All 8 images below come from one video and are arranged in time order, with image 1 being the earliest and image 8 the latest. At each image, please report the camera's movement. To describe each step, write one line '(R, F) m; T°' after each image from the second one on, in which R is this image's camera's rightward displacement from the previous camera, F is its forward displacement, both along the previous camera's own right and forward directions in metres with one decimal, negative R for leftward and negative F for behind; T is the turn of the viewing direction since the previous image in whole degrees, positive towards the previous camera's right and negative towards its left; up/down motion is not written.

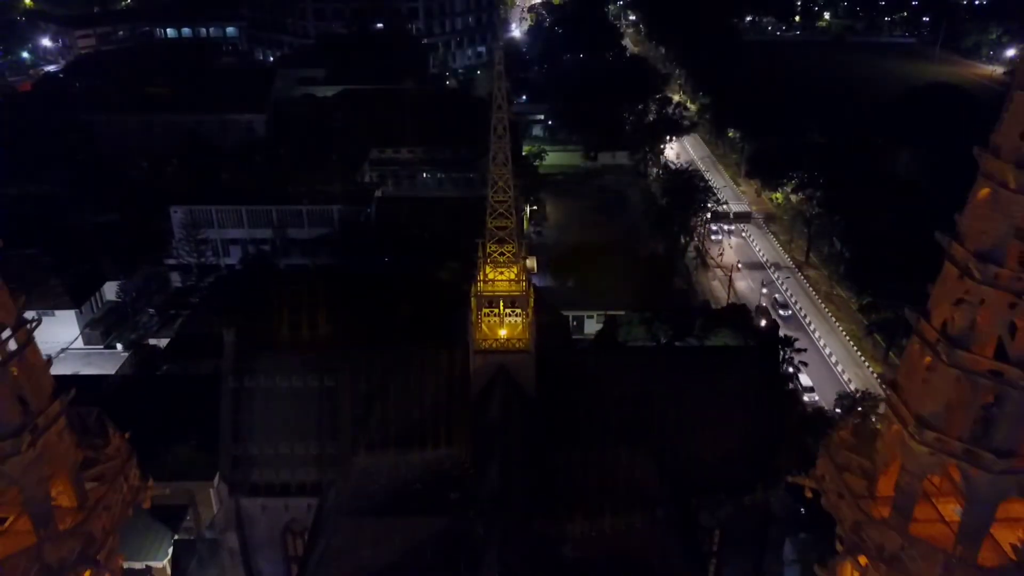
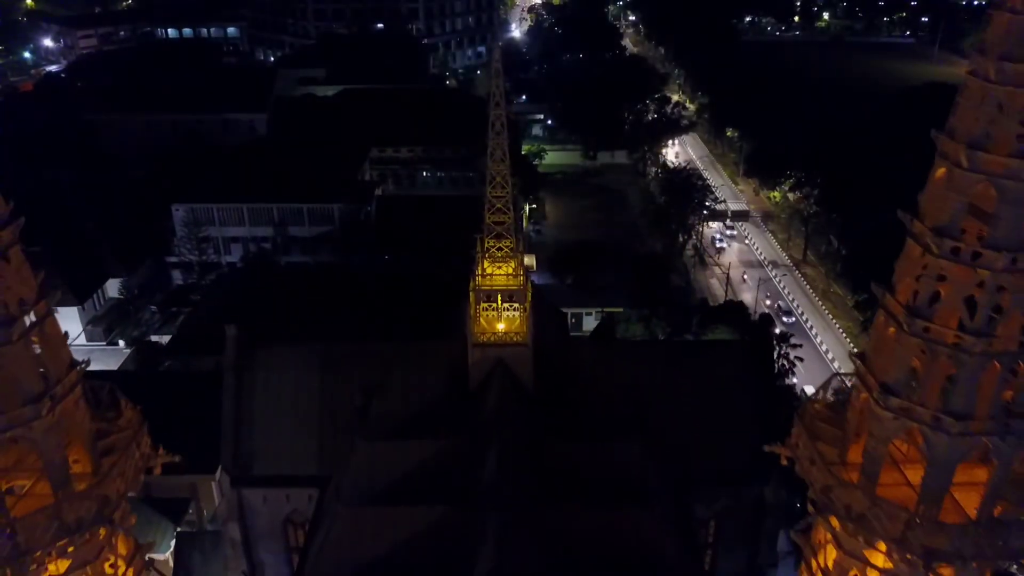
(+0.1, -0.3) m; 0°
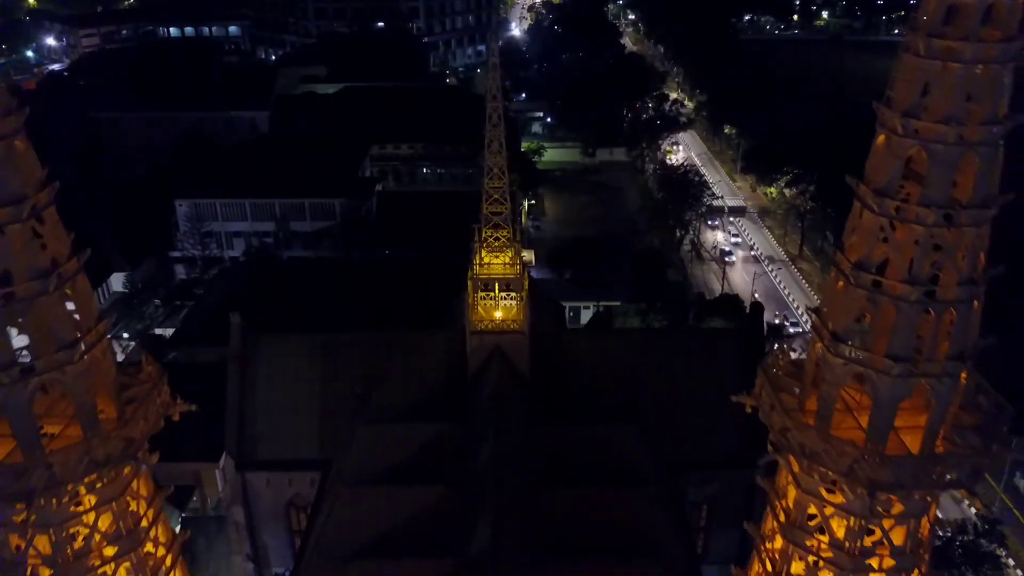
(+0.1, -0.5) m; 0°
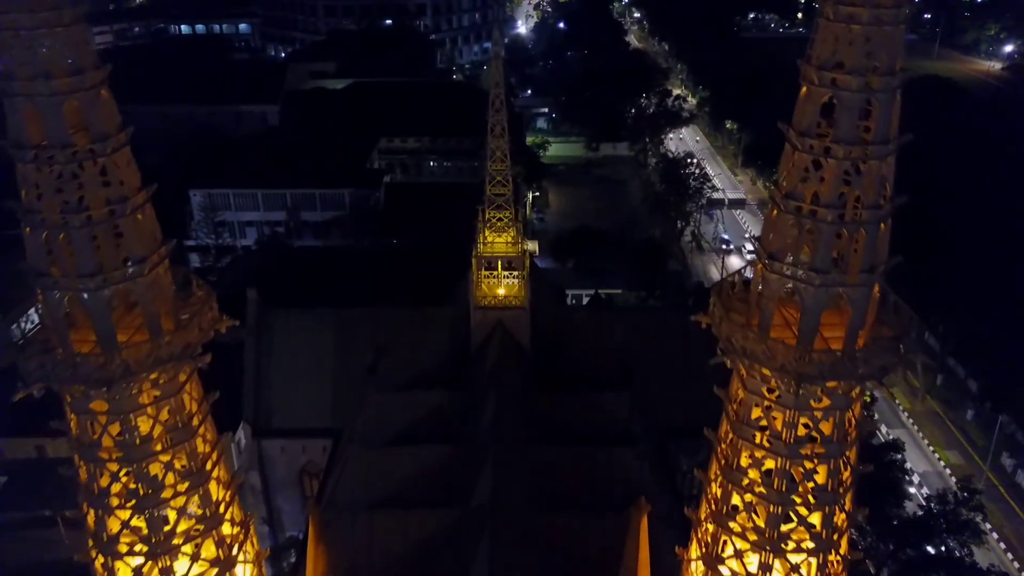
(+0.1, -1.0) m; 0°
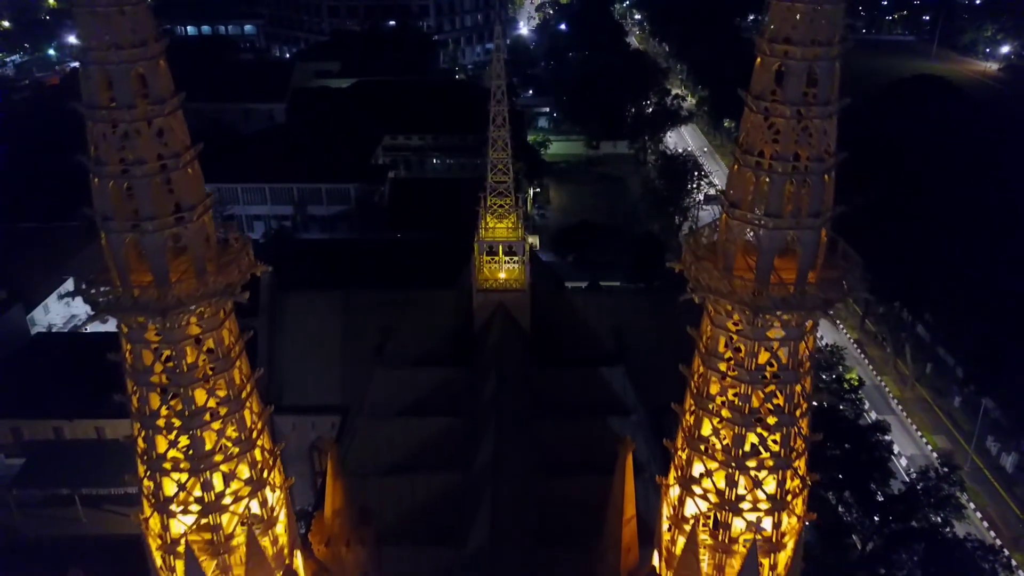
(0.0, -0.9) m; 0°
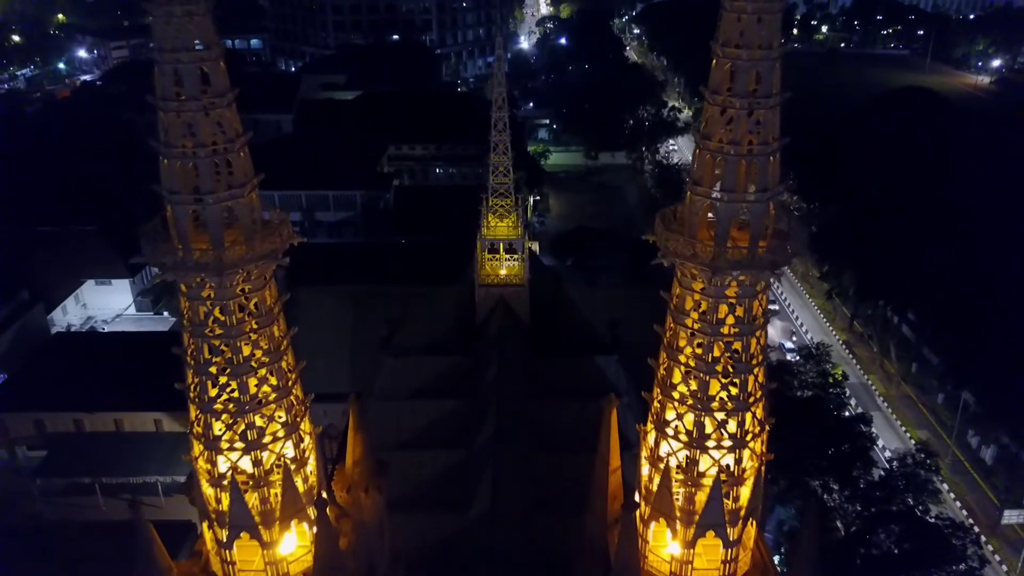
(0.0, -1.3) m; 0°
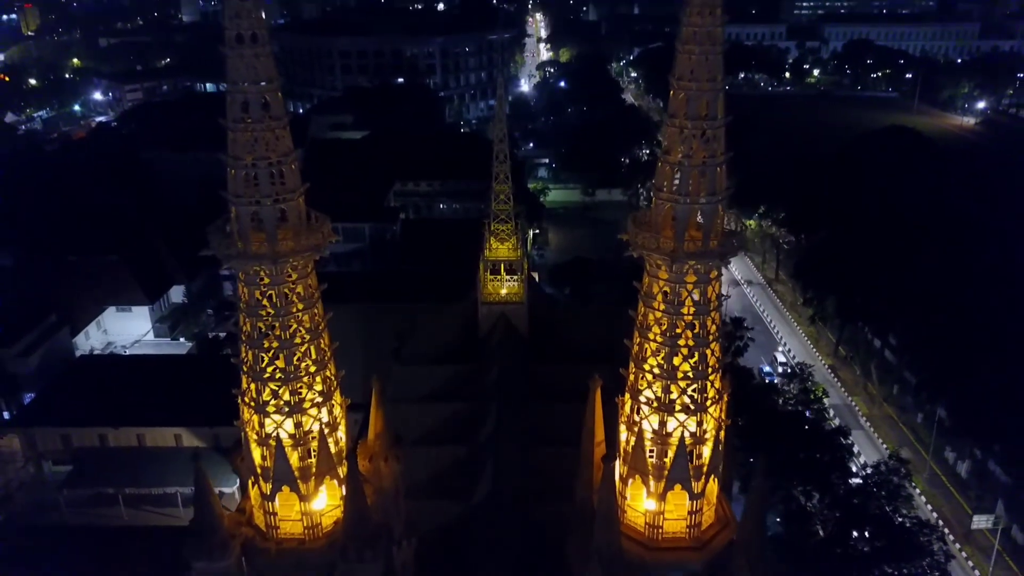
(0.0, -1.8) m; 0°
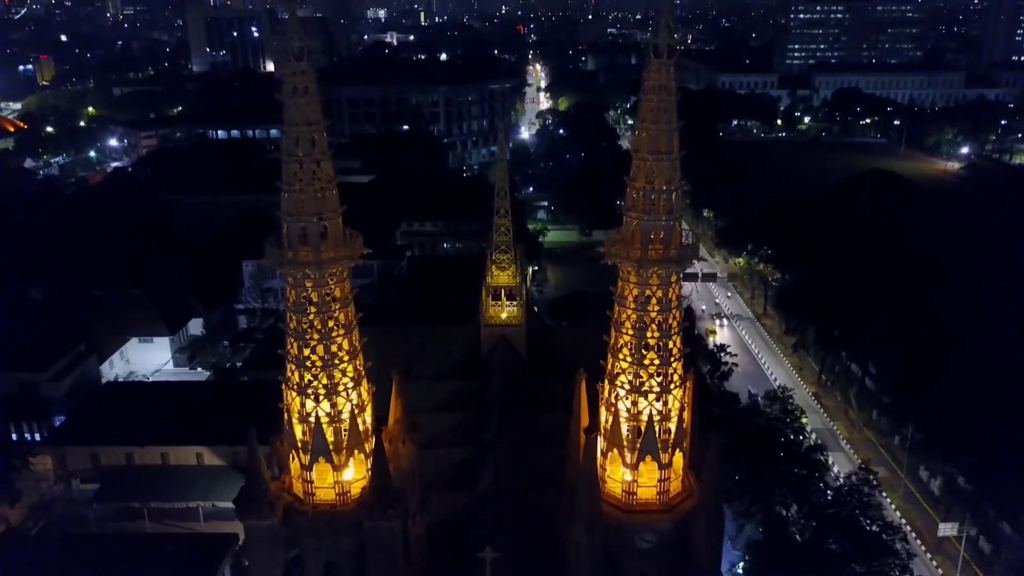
(0.0, -2.3) m; 0°
